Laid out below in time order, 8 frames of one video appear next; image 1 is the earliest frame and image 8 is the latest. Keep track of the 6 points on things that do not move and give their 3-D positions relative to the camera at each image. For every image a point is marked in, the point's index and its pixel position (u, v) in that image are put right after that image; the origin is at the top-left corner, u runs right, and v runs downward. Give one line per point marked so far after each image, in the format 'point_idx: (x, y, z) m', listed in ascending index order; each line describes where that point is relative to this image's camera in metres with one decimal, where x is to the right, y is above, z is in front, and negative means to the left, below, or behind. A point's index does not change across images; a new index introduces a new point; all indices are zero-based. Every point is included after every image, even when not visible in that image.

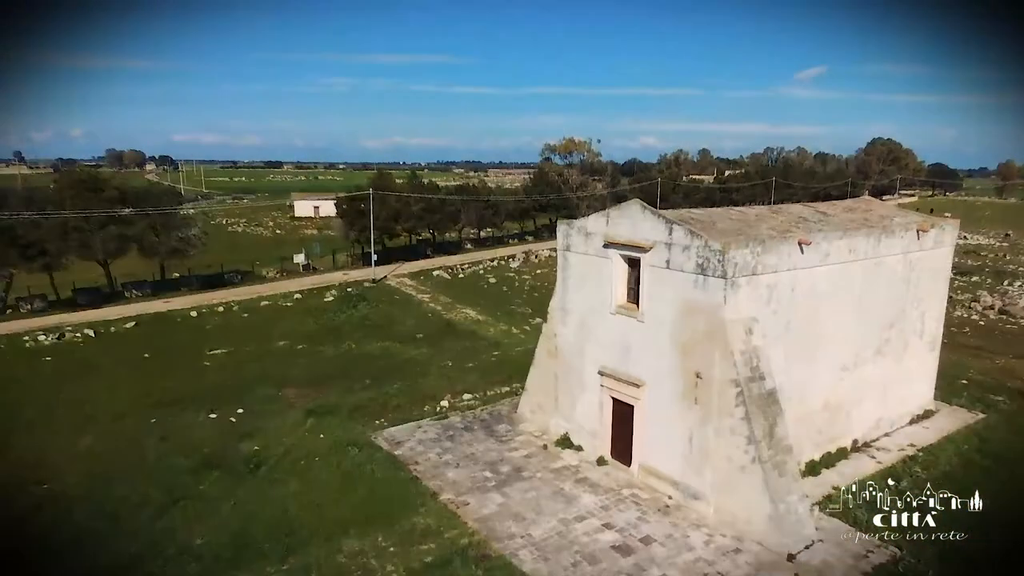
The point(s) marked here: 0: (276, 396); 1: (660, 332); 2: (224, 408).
0: (-6.3, -3.0, +17.3) m
1: (+2.7, -0.8, +11.7) m
2: (-7.4, -3.1, +16.4) m
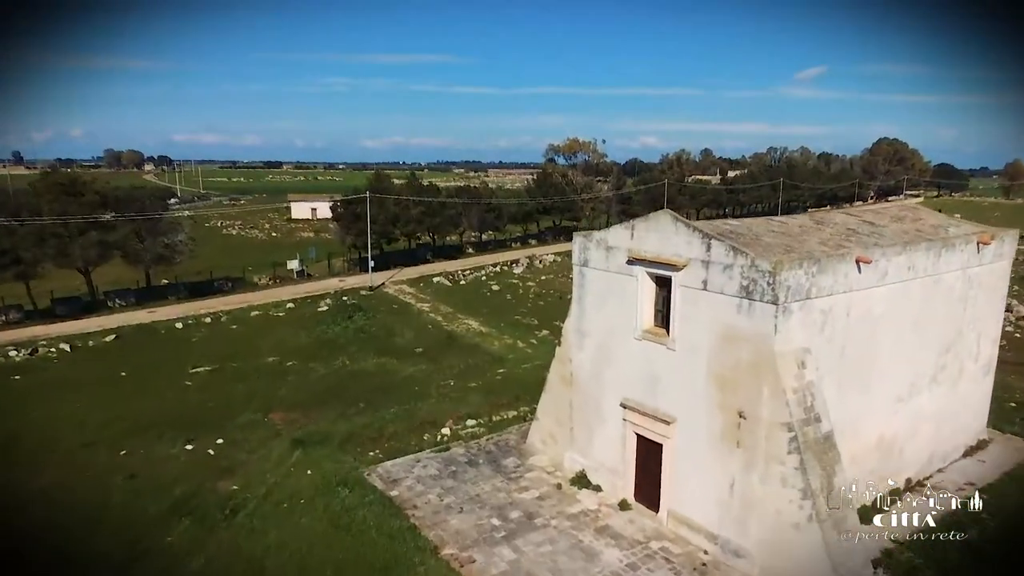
0: (-6.1, -3.3, +15.7) m
1: (+2.9, -1.2, +10.1) m
2: (-7.2, -3.5, +14.9) m
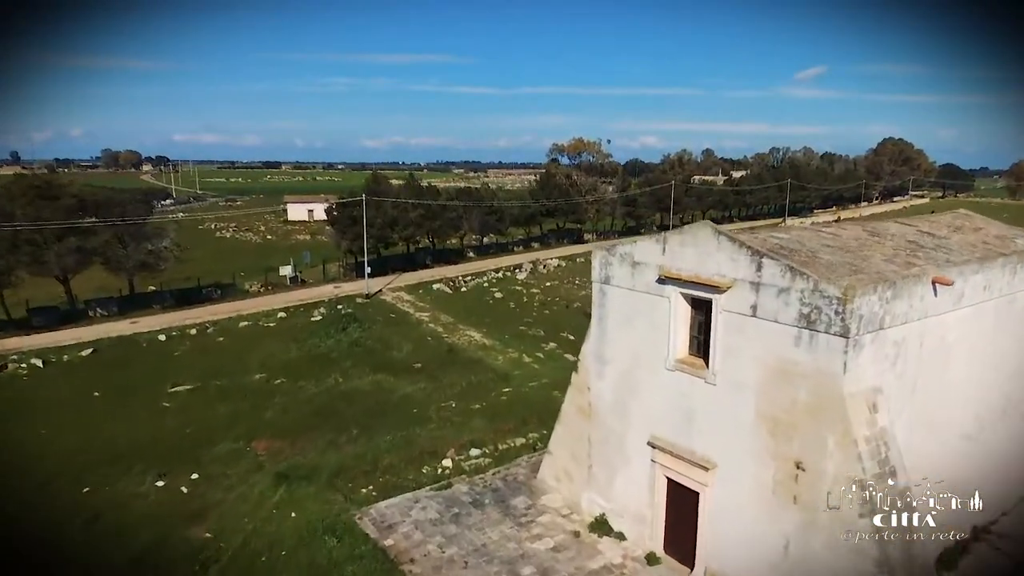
0: (-5.9, -3.7, +14.2) m
1: (+3.1, -1.5, +8.6) m
2: (-7.0, -3.9, +13.4) m
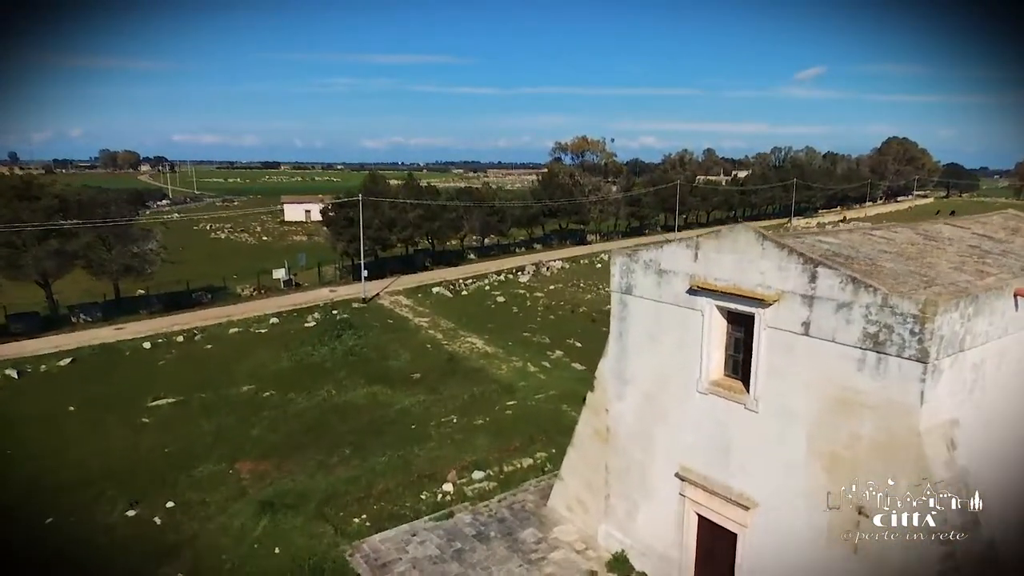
0: (-5.8, -3.9, +13.0) m
1: (+3.2, -1.7, +7.5) m
2: (-6.8, -4.0, +12.2) m
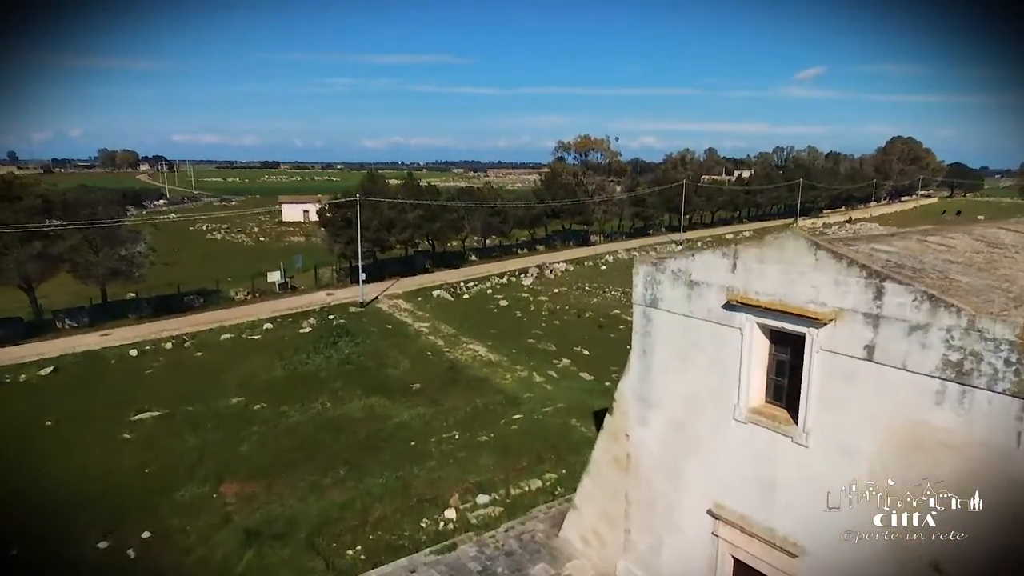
0: (-5.6, -4.0, +12.0) m
1: (+3.3, -1.8, +6.5) m
2: (-6.7, -4.2, +11.2) m
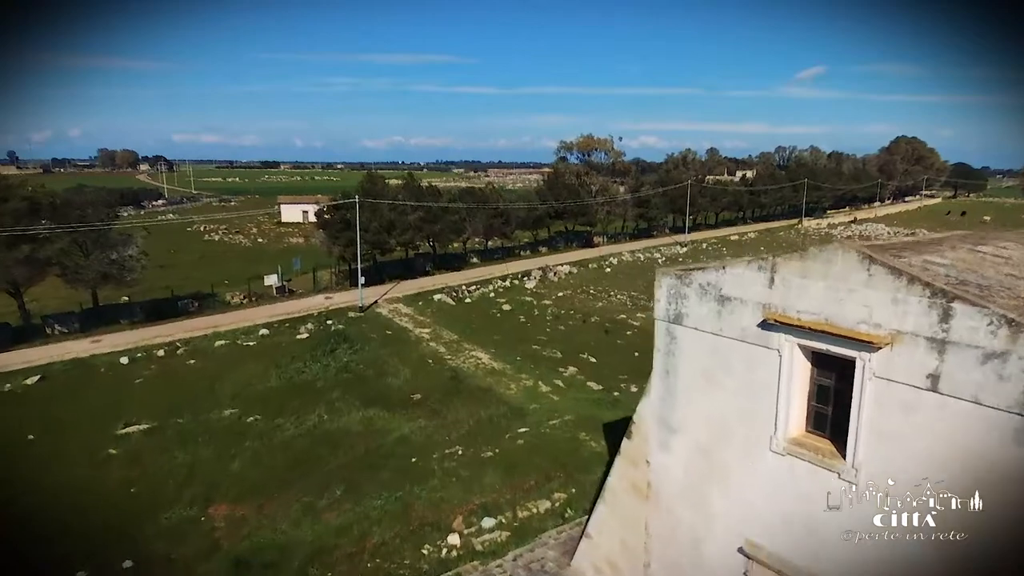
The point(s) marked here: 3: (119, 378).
0: (-5.5, -4.2, +11.3) m
1: (+3.5, -2.0, +5.7) m
2: (-6.6, -4.3, +10.5) m
3: (-11.5, -2.6, +18.8) m
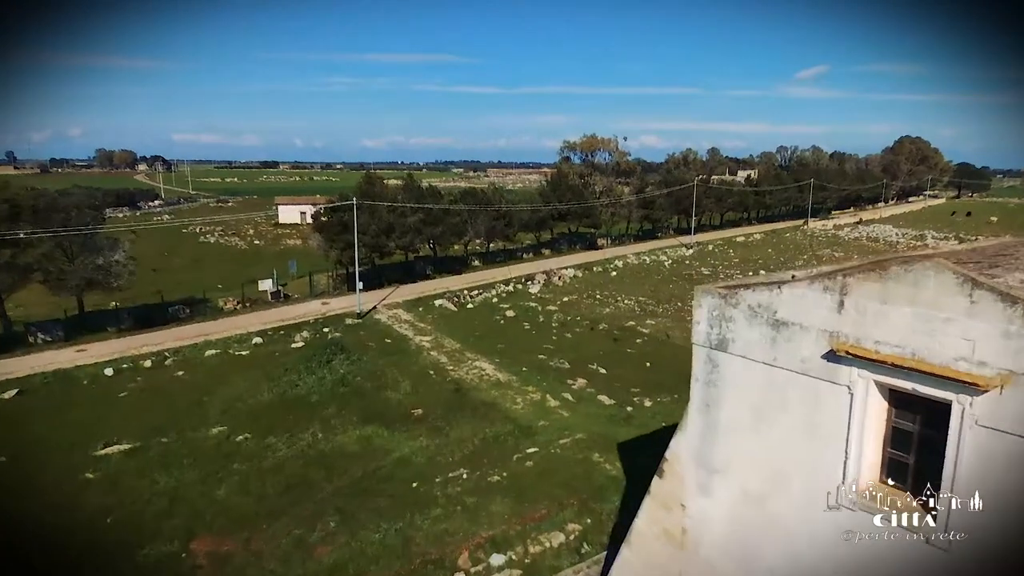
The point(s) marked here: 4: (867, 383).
0: (-5.3, -4.4, +10.3) m
1: (+3.6, -2.2, +4.7) m
2: (-6.4, -4.6, +9.4) m
3: (-11.3, -2.9, +17.8) m
4: (+3.0, -0.8, +5.4) m
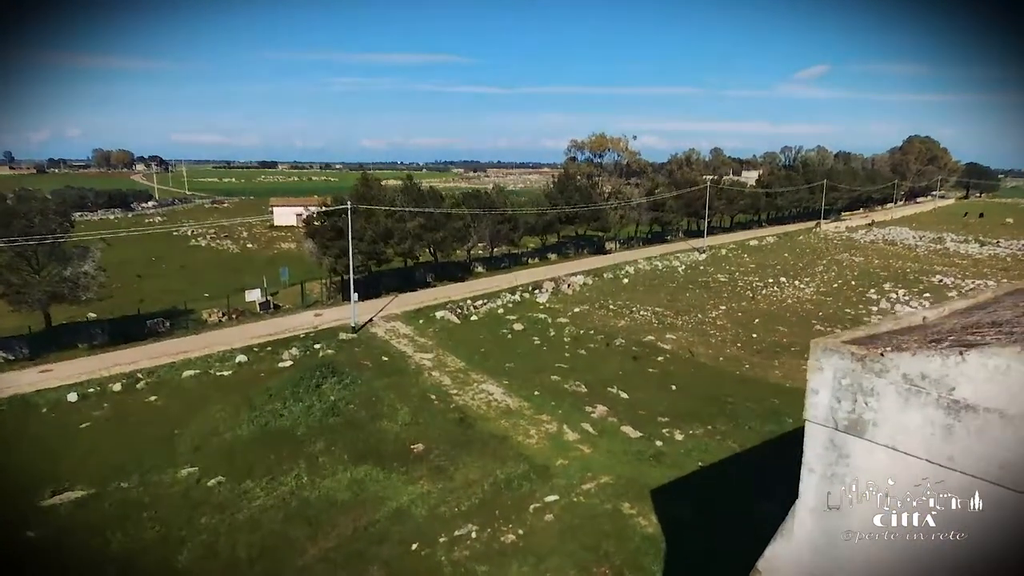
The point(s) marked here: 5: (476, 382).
0: (-5.0, -4.8, +8.3) m
1: (+4.0, -2.6, +2.7) m
2: (-6.1, -5.0, +7.4) m
3: (-11.0, -3.3, +15.8) m
4: (+3.3, -1.2, +3.4) m
5: (-1.0, -2.7, +18.3) m
